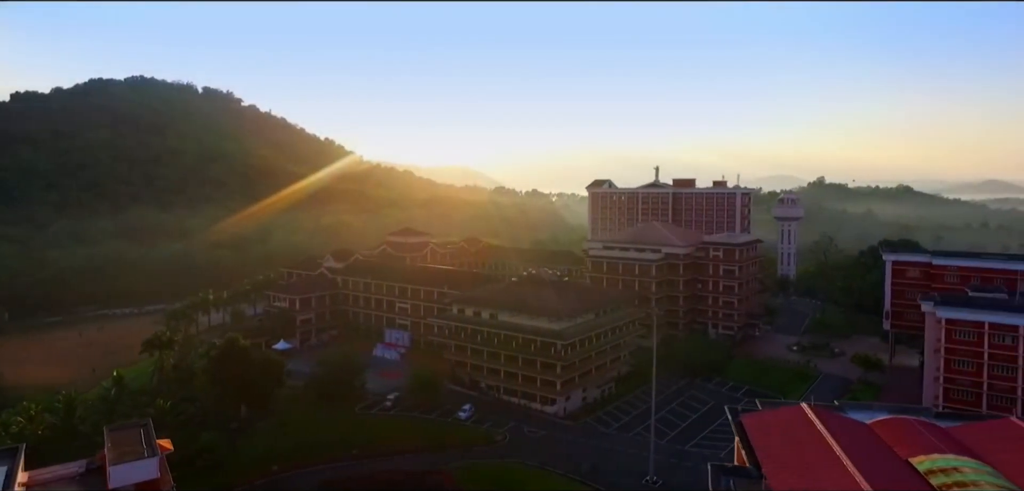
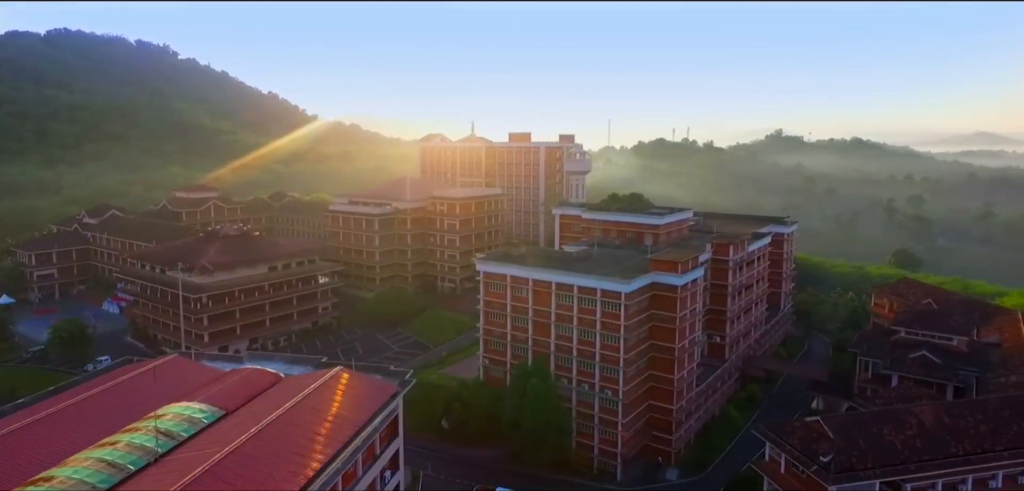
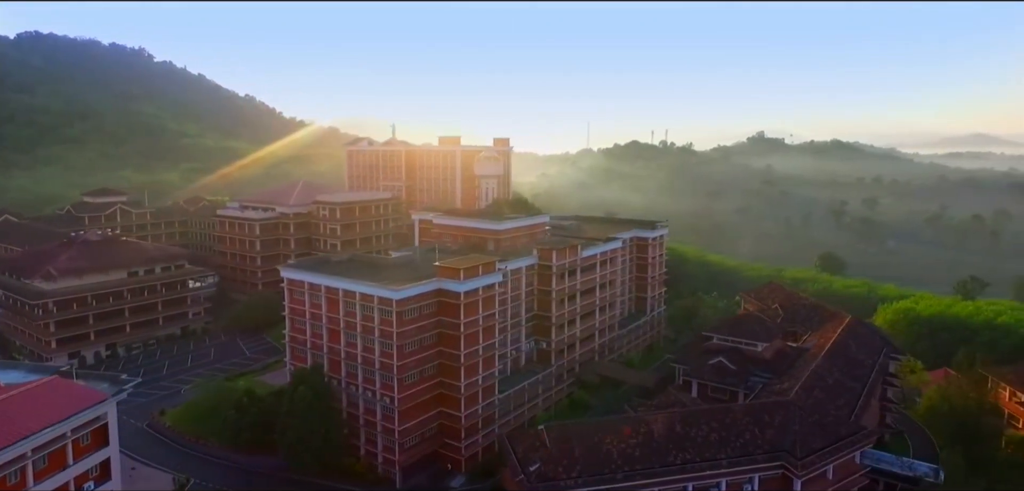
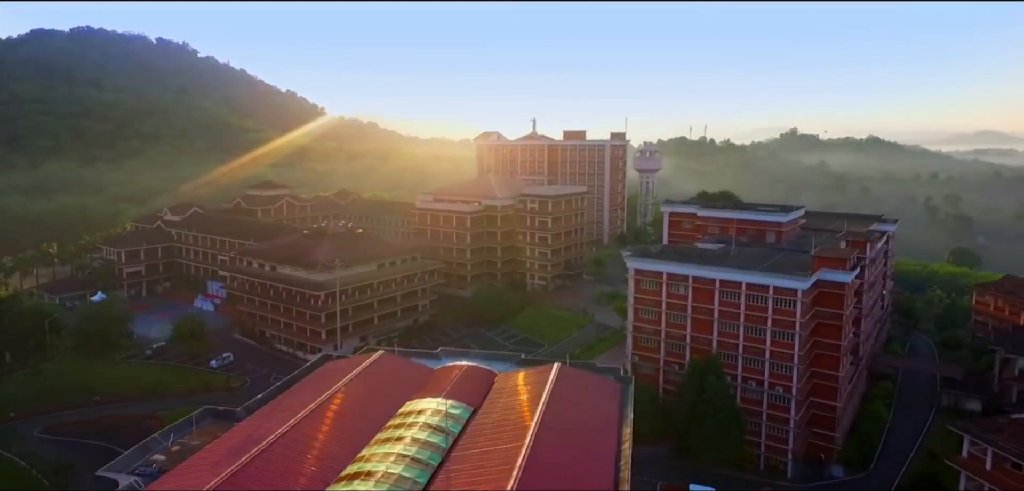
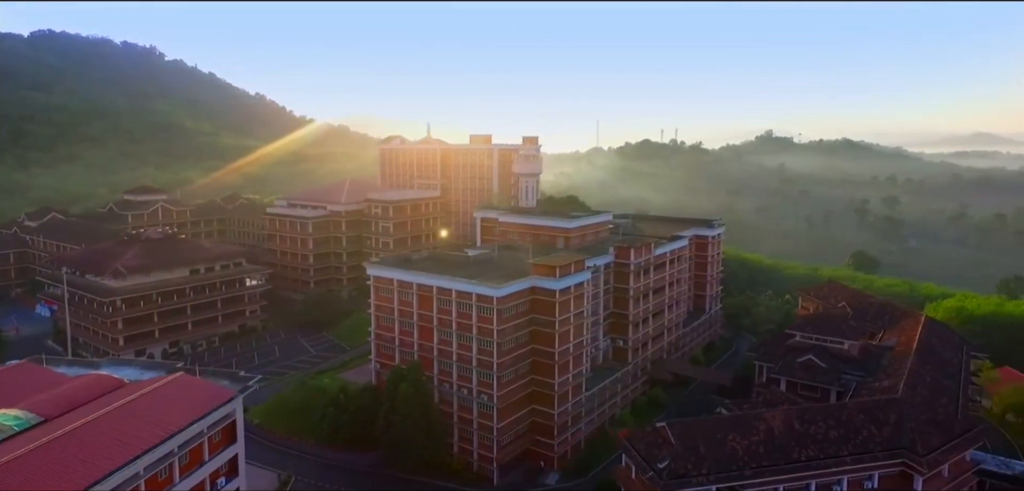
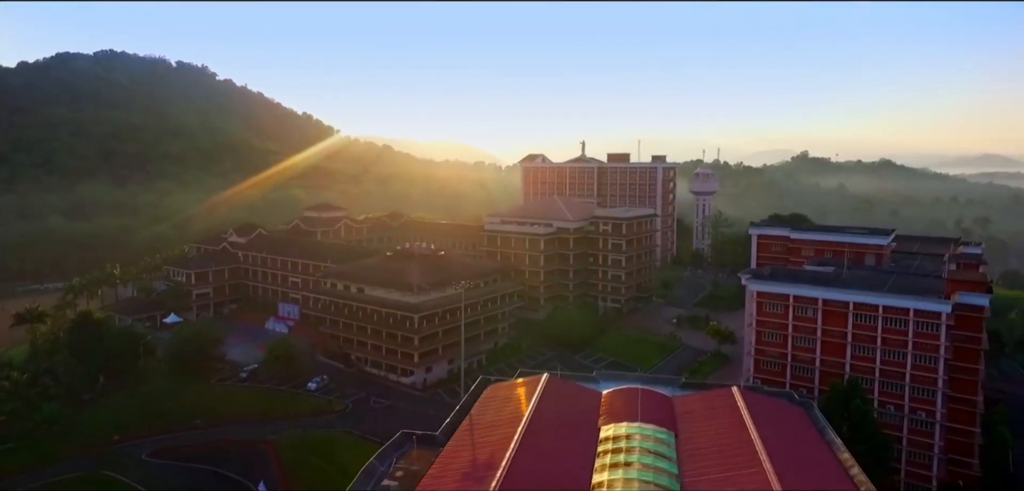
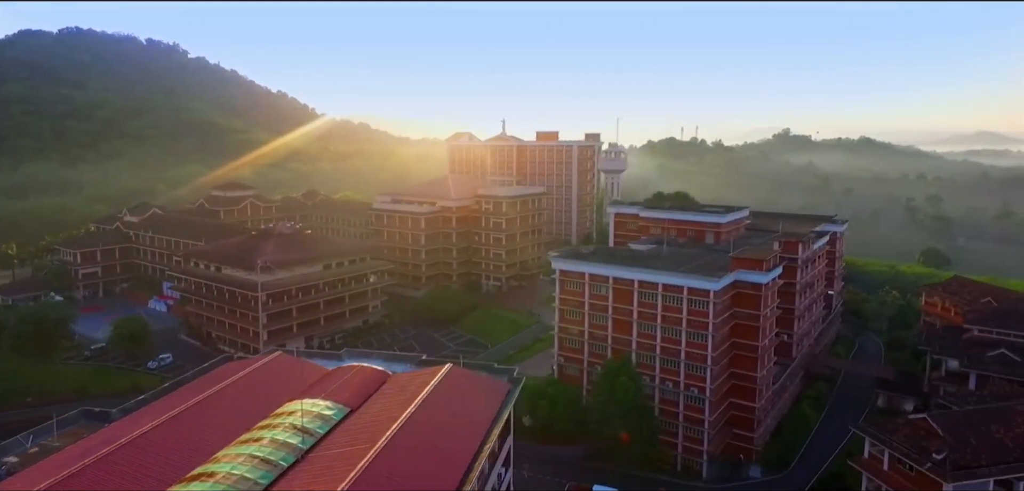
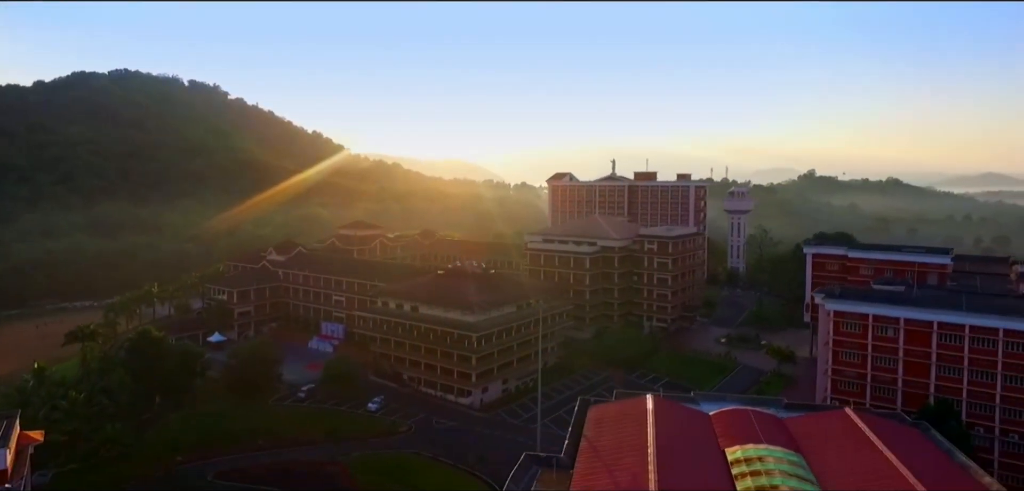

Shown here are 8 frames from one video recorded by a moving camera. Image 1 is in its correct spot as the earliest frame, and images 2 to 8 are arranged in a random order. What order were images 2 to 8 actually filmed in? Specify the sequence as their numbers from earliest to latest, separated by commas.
8, 6, 4, 7, 2, 5, 3
